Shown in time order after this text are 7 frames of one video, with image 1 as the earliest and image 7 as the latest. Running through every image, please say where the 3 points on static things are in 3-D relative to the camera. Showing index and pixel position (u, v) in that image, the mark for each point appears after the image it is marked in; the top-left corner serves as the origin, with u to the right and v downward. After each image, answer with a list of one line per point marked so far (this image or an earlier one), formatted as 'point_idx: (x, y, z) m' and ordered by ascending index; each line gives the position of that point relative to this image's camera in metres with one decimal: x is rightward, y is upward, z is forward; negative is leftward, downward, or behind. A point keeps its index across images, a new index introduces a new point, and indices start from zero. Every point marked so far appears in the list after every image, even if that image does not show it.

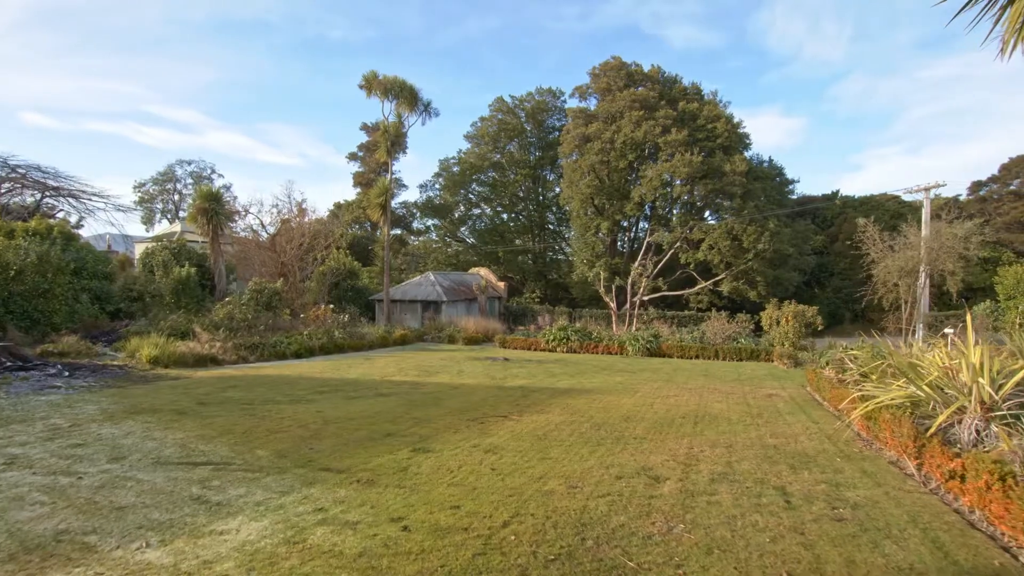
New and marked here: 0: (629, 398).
0: (+2.3, -2.1, +10.0) m
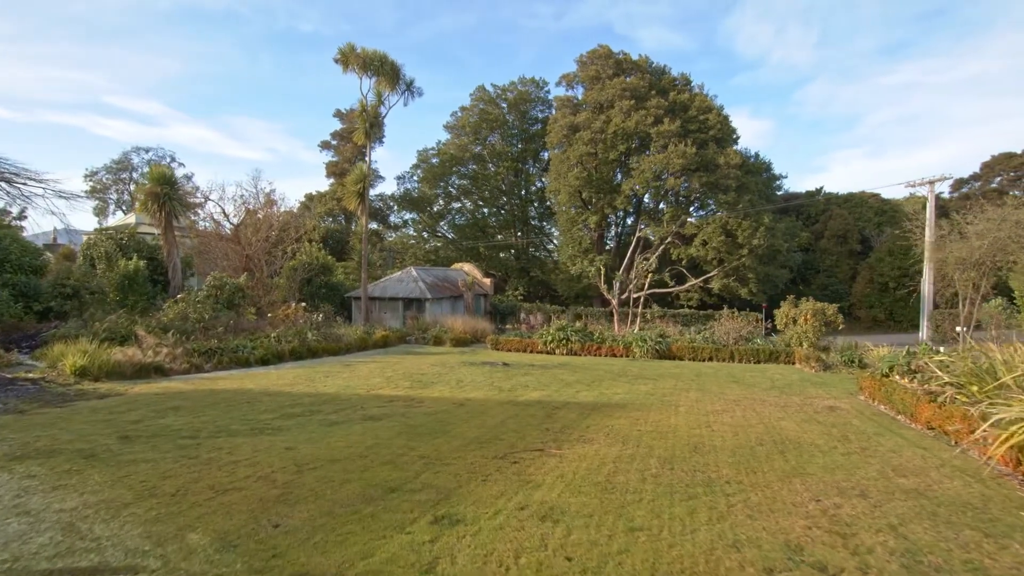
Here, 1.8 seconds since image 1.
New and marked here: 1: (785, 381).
0: (+2.6, -2.0, +8.2) m
1: (+6.8, -2.3, +12.9) m
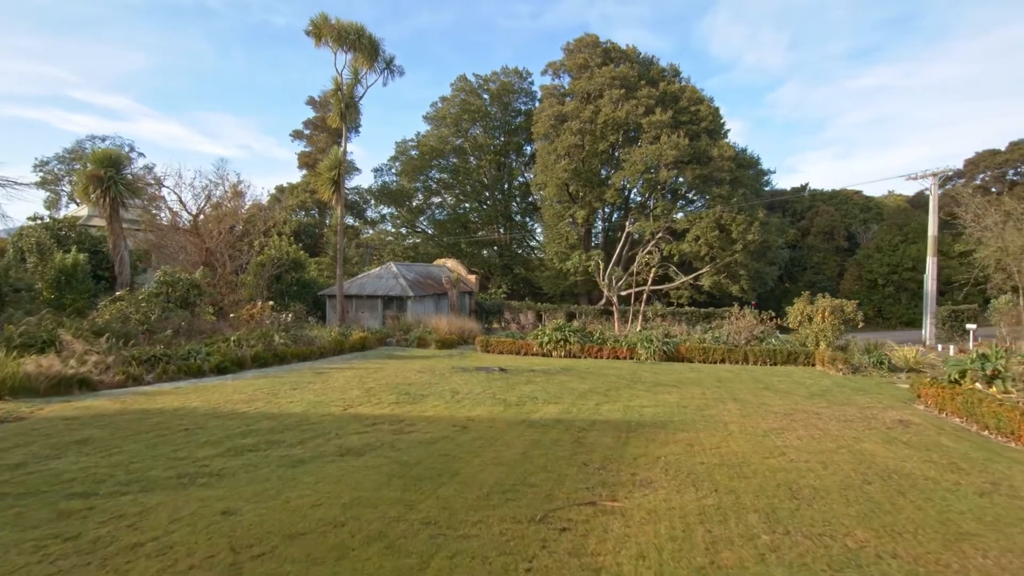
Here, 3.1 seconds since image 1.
0: (+2.8, -1.9, +6.6) m
1: (+6.8, -2.2, +11.5) m
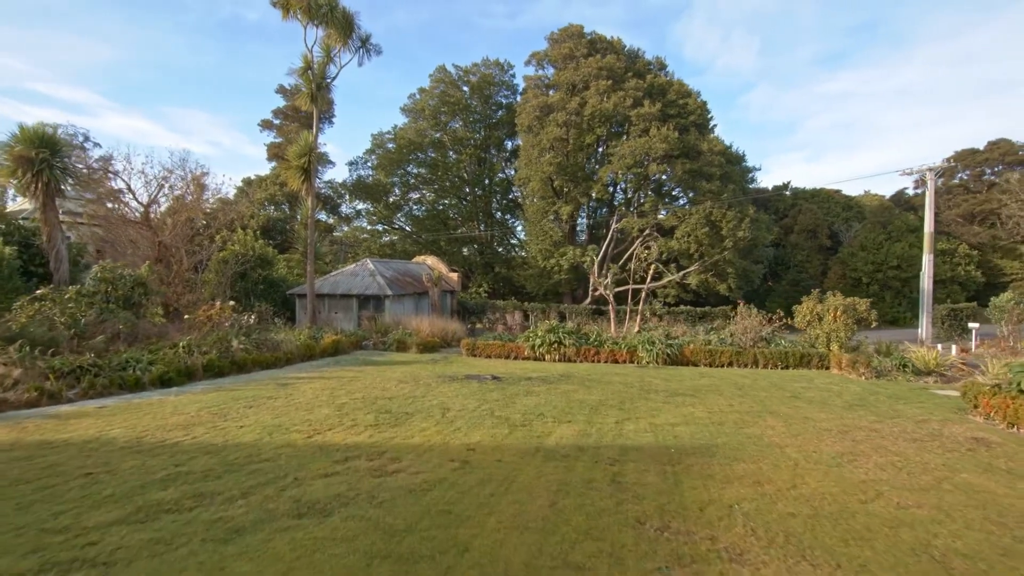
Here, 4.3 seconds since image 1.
0: (+2.9, -1.8, +5.2) m
1: (+6.7, -2.1, +10.3) m
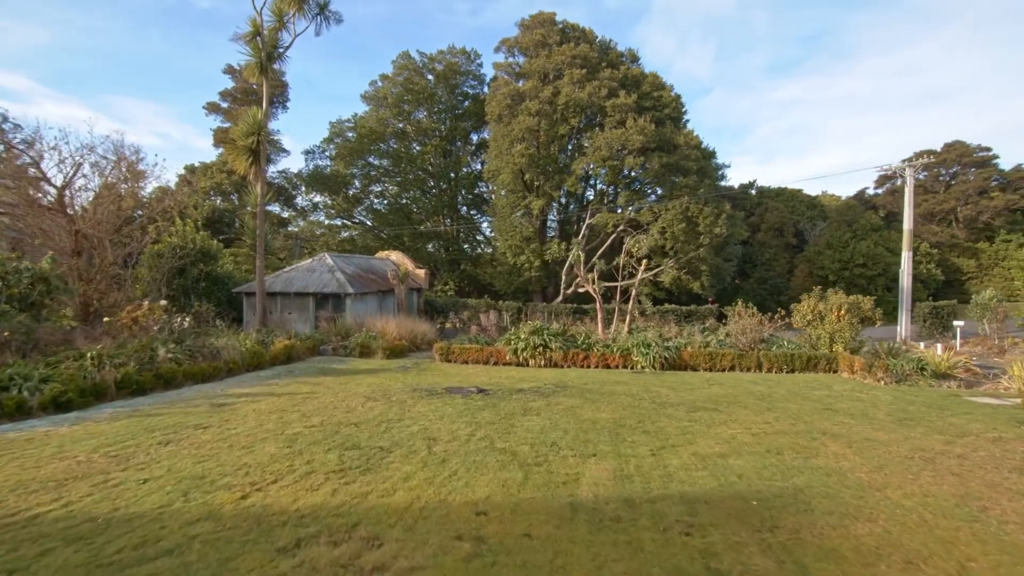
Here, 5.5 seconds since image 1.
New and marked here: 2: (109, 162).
0: (+3.2, -1.8, +3.8) m
1: (+6.6, -2.0, +9.1) m
2: (-14.2, +4.3, +18.3) m
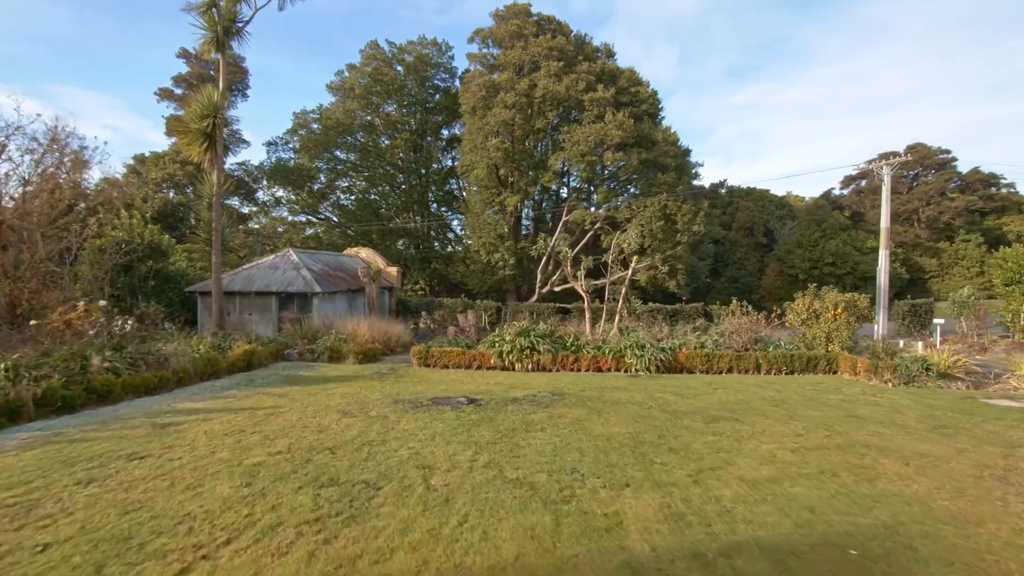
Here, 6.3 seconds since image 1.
0: (+3.4, -1.7, +2.9) m
1: (+6.5, -2.0, +8.5) m
2: (-14.8, +4.3, +16.4) m
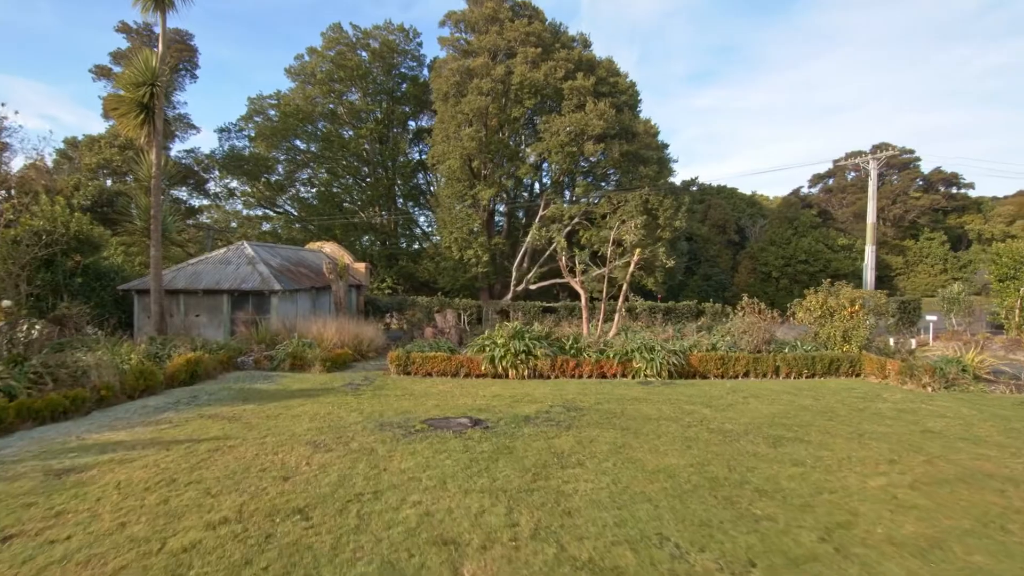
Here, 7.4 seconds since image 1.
0: (+4.0, -1.7, +1.6) m
1: (+6.6, -1.9, +7.4) m
2: (-15.2, +4.4, +13.8) m
